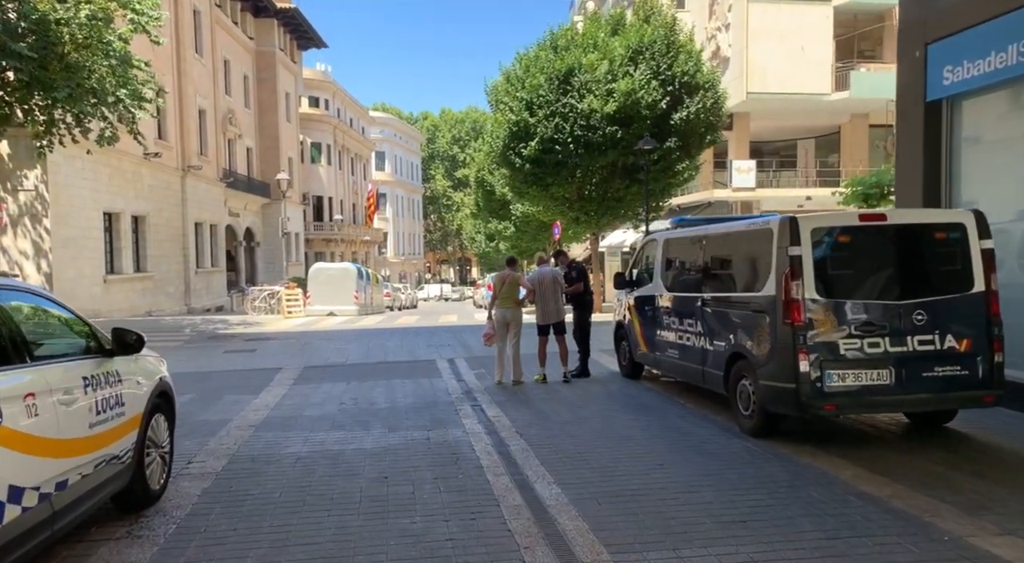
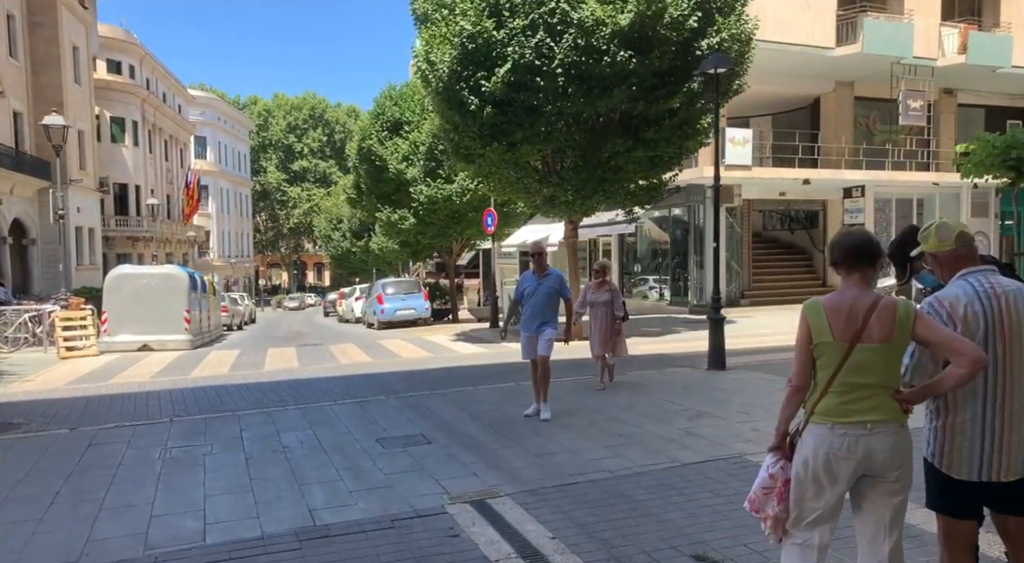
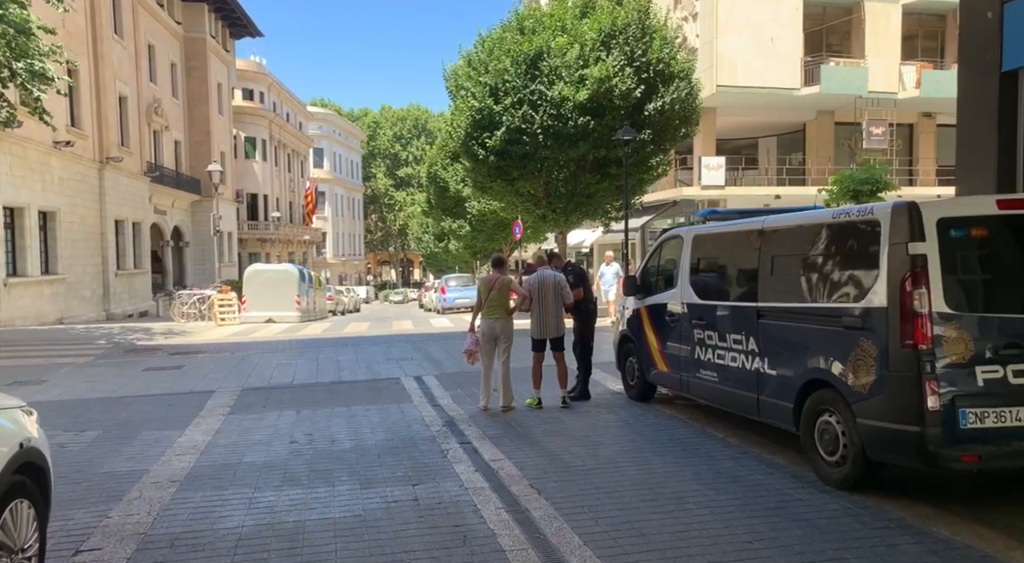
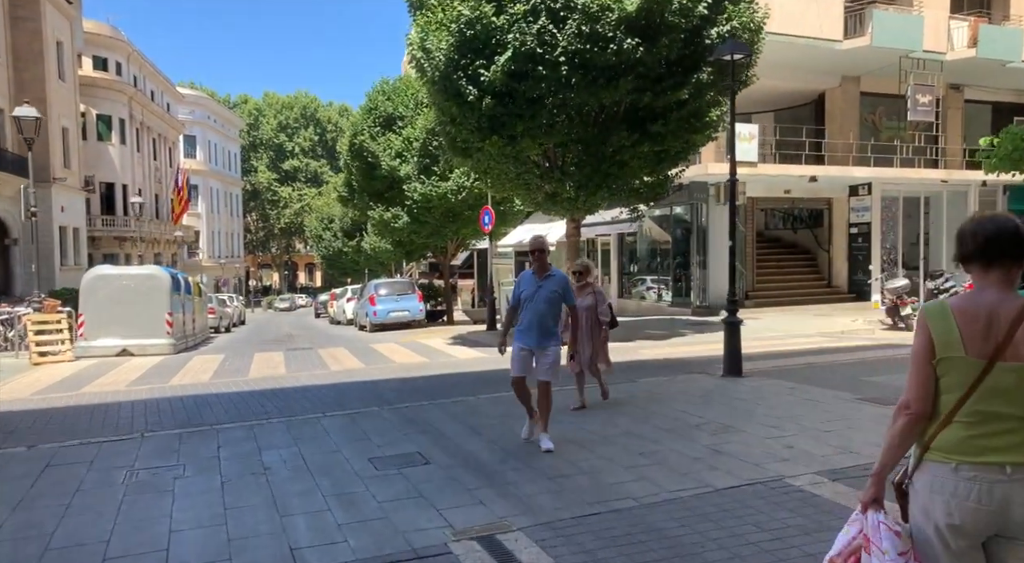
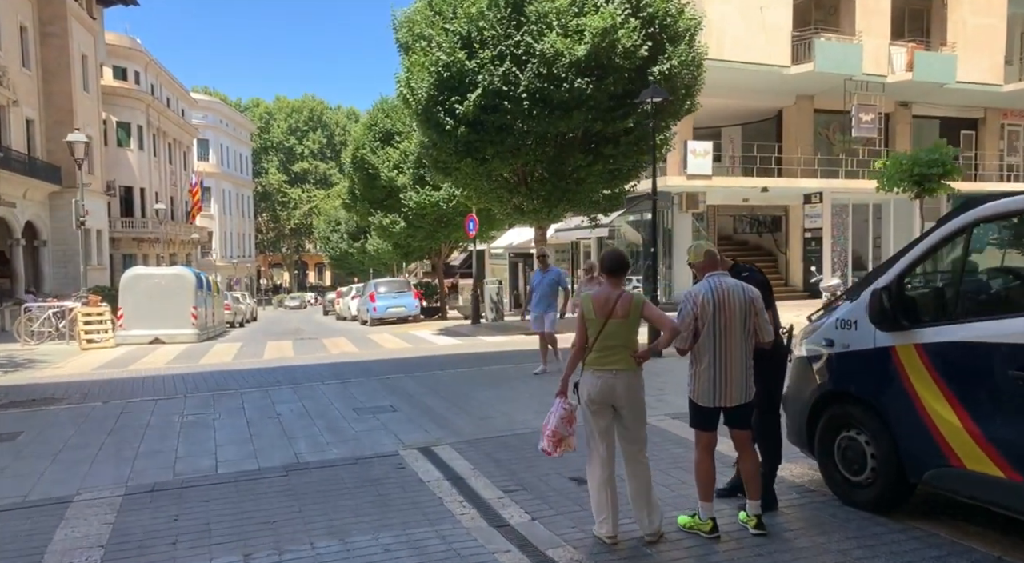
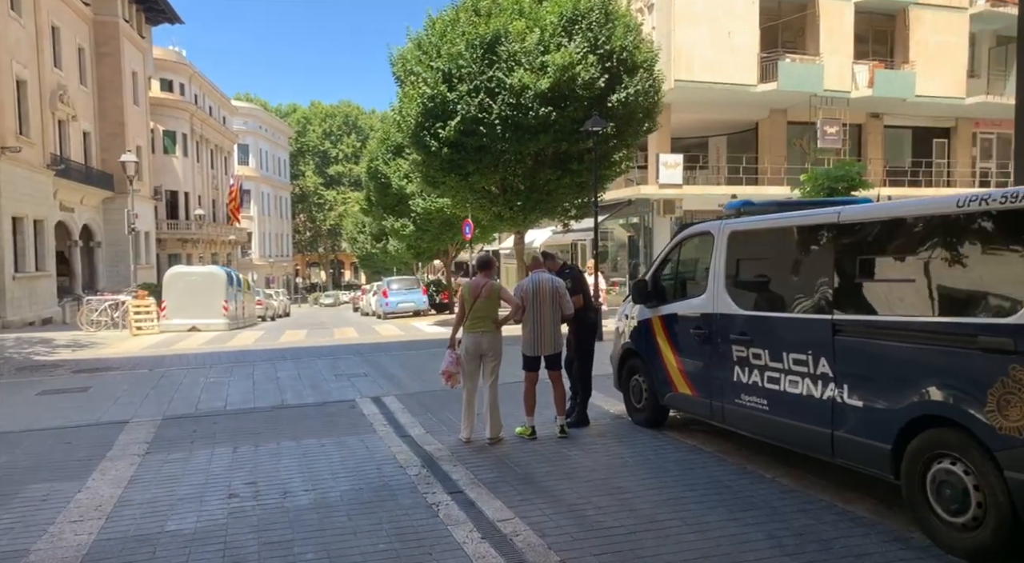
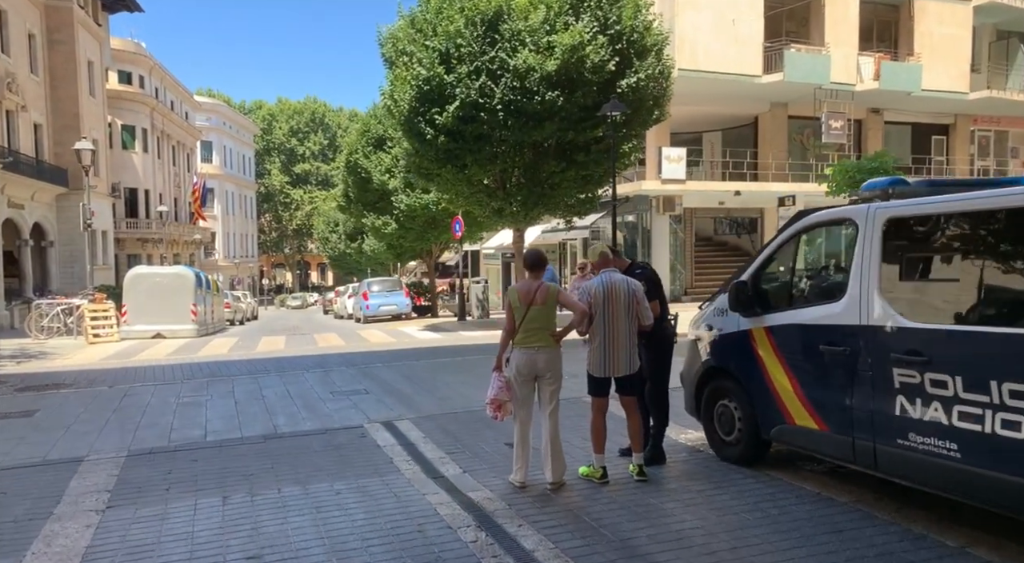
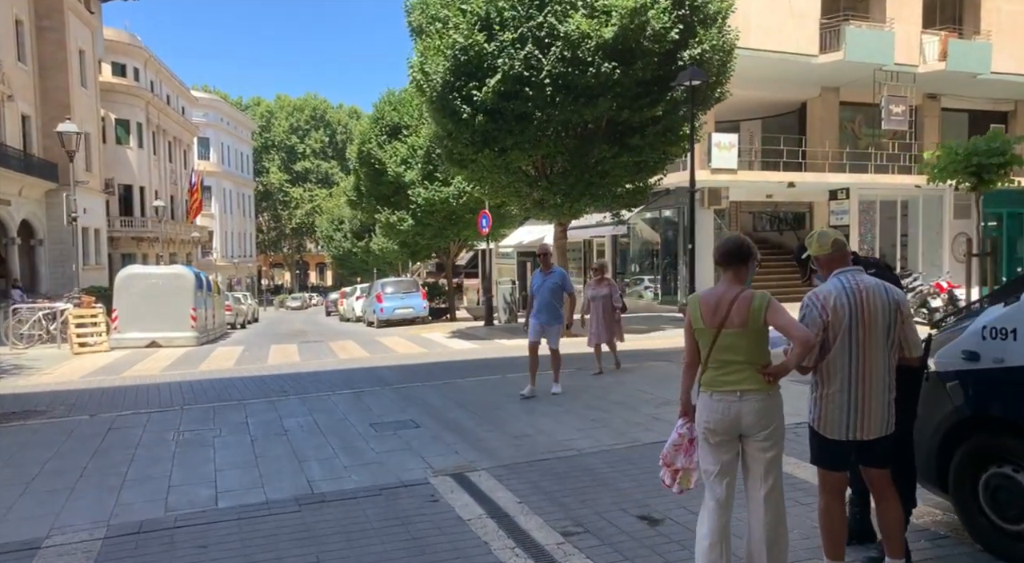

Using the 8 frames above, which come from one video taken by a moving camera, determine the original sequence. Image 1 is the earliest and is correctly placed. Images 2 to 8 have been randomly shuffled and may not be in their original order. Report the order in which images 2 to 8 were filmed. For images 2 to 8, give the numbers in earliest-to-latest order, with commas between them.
3, 6, 7, 5, 8, 2, 4
